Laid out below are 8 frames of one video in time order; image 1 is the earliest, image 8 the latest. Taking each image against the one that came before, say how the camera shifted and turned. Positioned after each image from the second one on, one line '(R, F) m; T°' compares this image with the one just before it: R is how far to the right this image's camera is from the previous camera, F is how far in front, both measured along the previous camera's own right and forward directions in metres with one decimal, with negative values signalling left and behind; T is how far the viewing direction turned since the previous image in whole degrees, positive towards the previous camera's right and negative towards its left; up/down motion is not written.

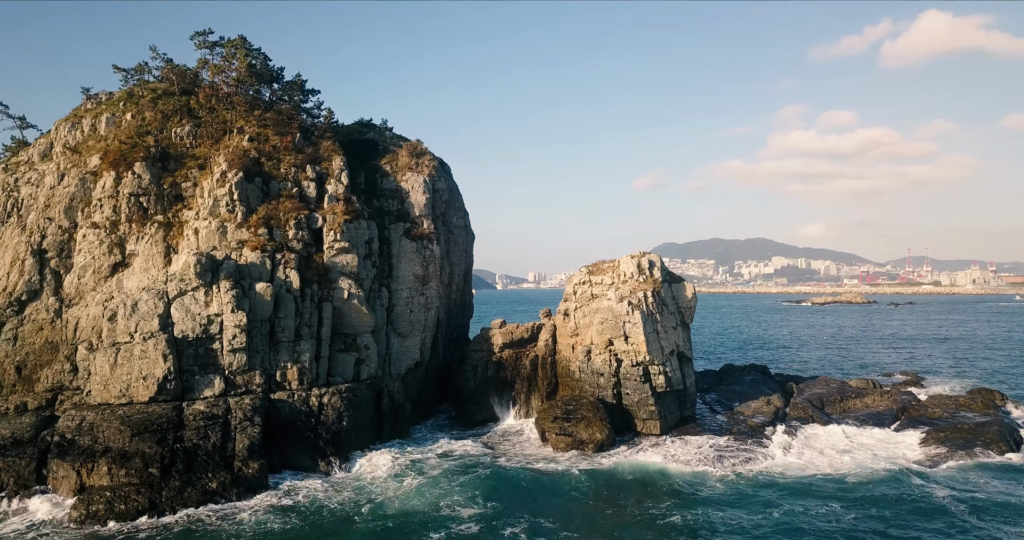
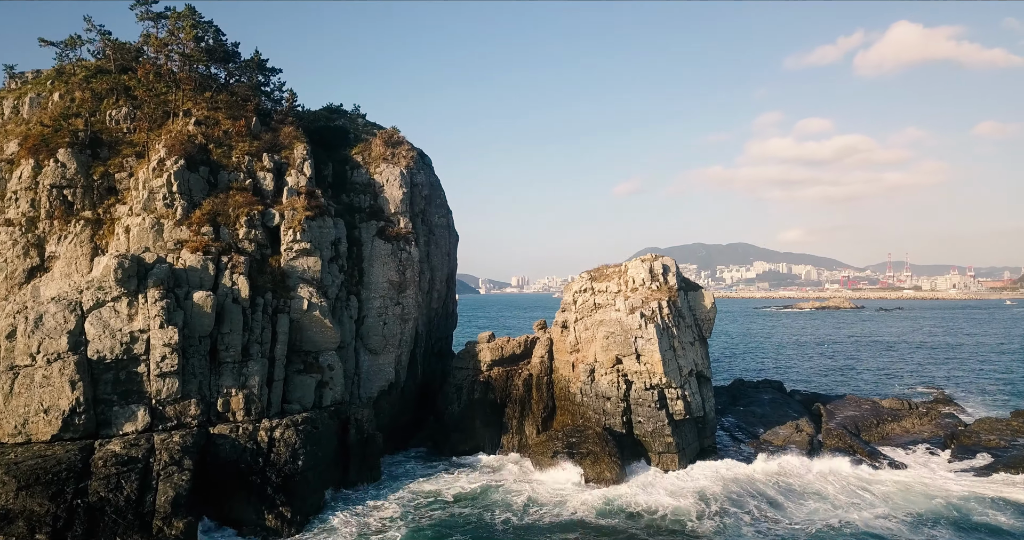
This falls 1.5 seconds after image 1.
(-0.3, +5.1) m; +1°
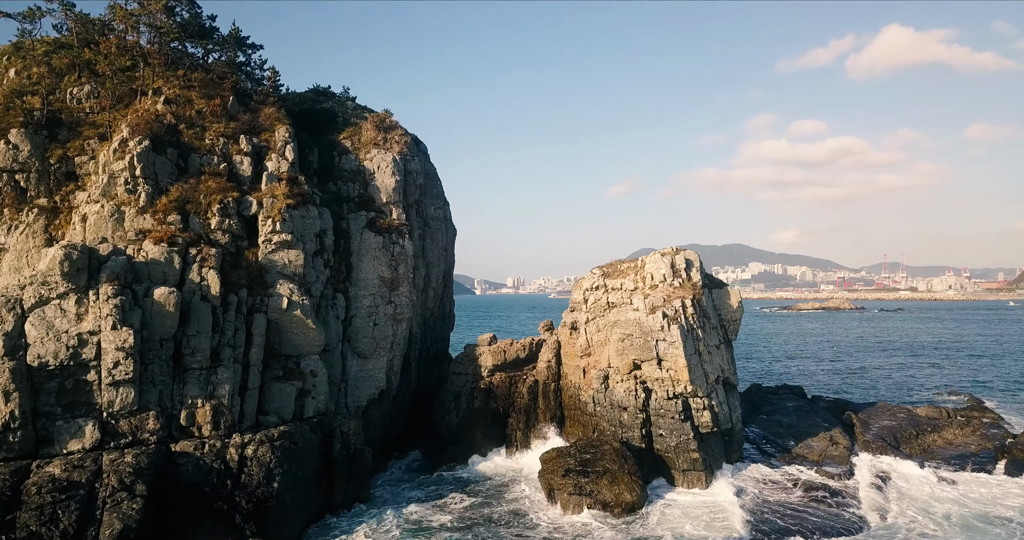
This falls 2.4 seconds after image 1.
(-0.3, +3.1) m; 0°
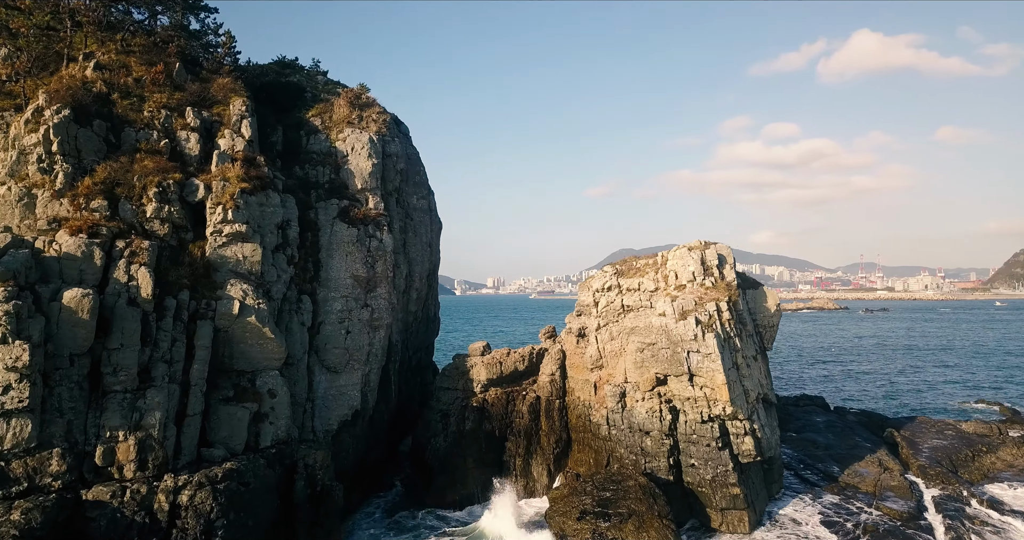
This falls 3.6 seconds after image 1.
(-0.6, +4.3) m; +2°
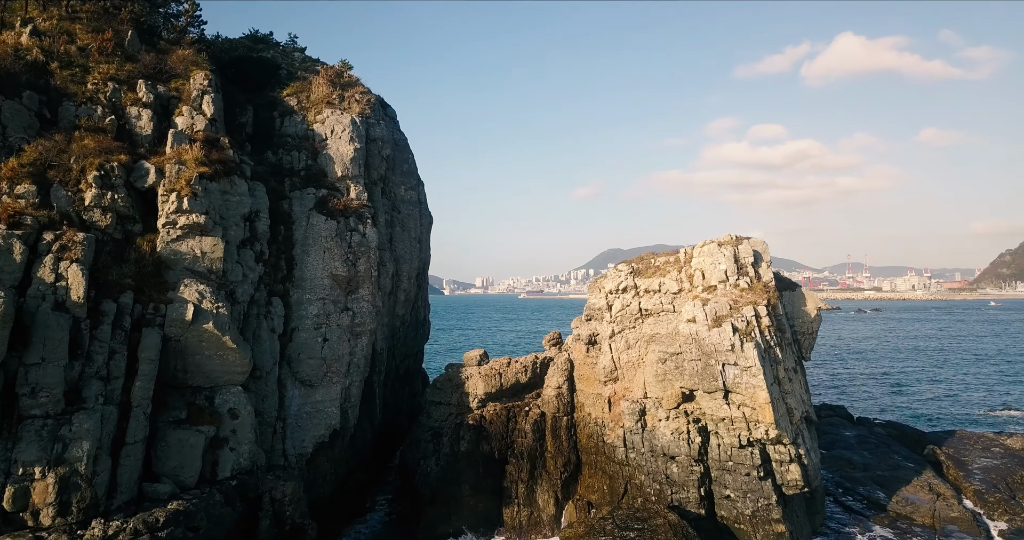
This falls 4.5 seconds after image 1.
(-0.4, +3.1) m; +1°
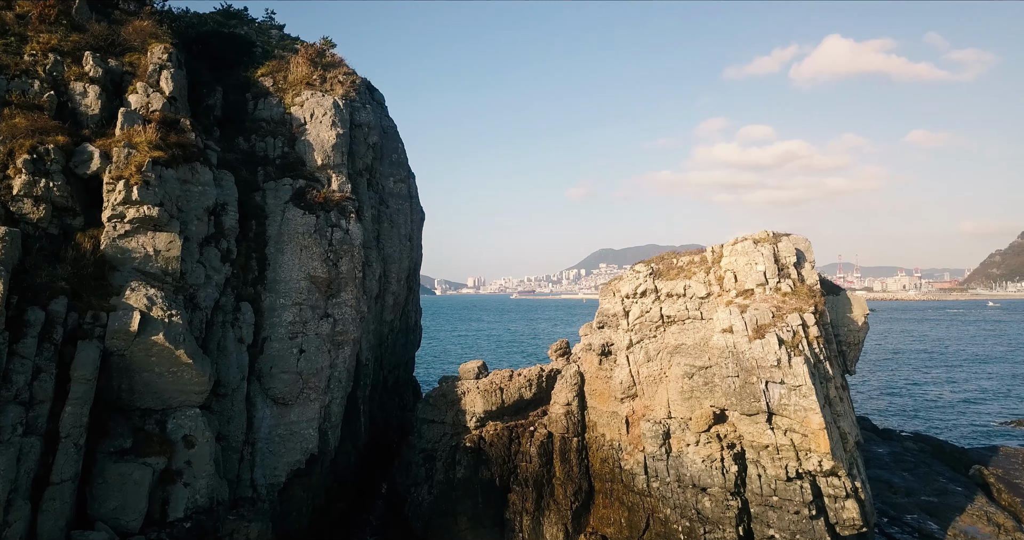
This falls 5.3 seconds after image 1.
(-0.3, +2.7) m; +1°
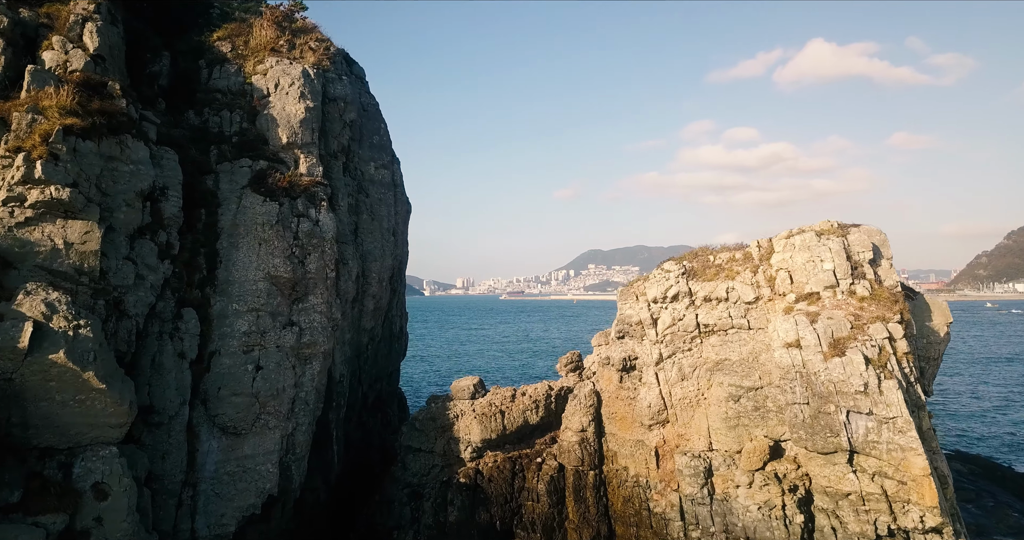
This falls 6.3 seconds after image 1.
(-0.3, +3.4) m; +1°
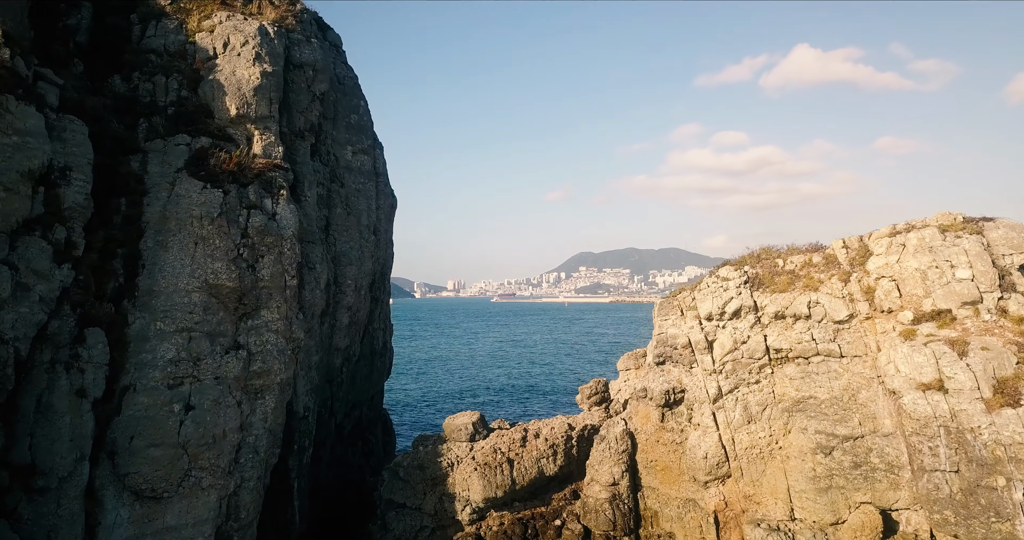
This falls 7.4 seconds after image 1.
(-0.3, +3.7) m; +1°
